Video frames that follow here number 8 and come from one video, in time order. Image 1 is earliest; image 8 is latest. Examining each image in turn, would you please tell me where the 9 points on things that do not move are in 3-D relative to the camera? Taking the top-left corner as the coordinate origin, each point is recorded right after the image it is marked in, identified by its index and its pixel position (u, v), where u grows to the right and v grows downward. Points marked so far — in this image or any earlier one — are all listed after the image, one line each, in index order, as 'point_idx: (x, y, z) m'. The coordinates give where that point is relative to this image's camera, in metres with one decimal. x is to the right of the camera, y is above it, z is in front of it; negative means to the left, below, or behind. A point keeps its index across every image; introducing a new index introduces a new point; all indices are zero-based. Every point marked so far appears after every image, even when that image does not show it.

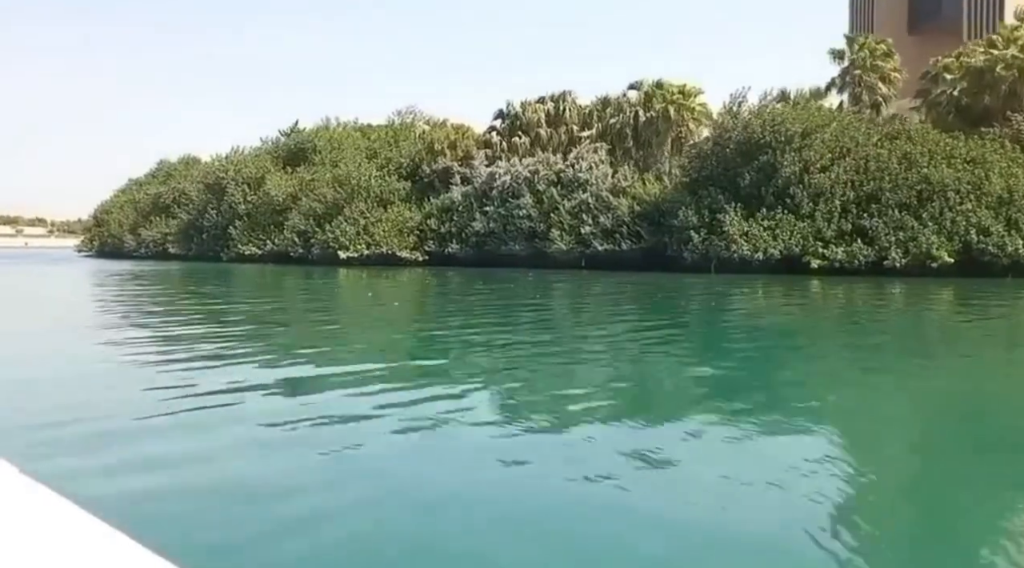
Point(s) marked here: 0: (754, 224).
0: (+4.6, +1.1, +17.4) m
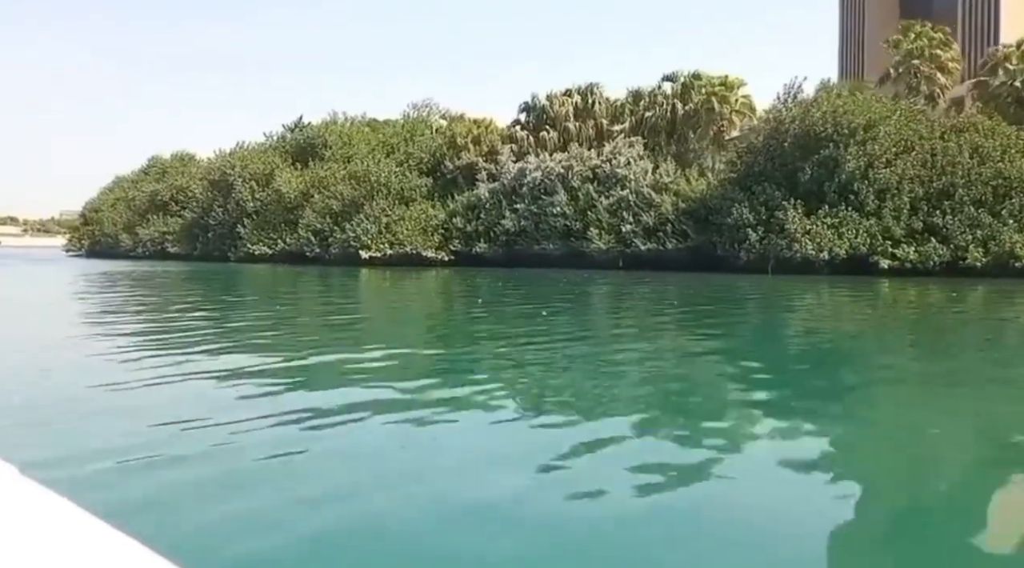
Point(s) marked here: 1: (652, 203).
0: (+5.5, +1.1, +16.5) m
1: (+3.0, +1.7, +19.7) m
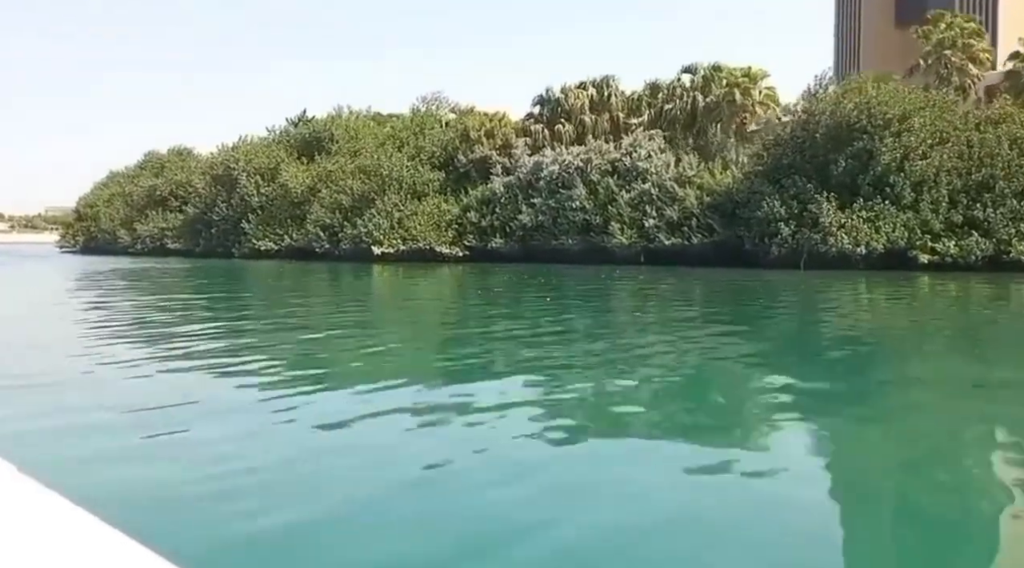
0: (+5.9, +1.2, +16.1) m
1: (+3.4, +1.8, +19.2) m
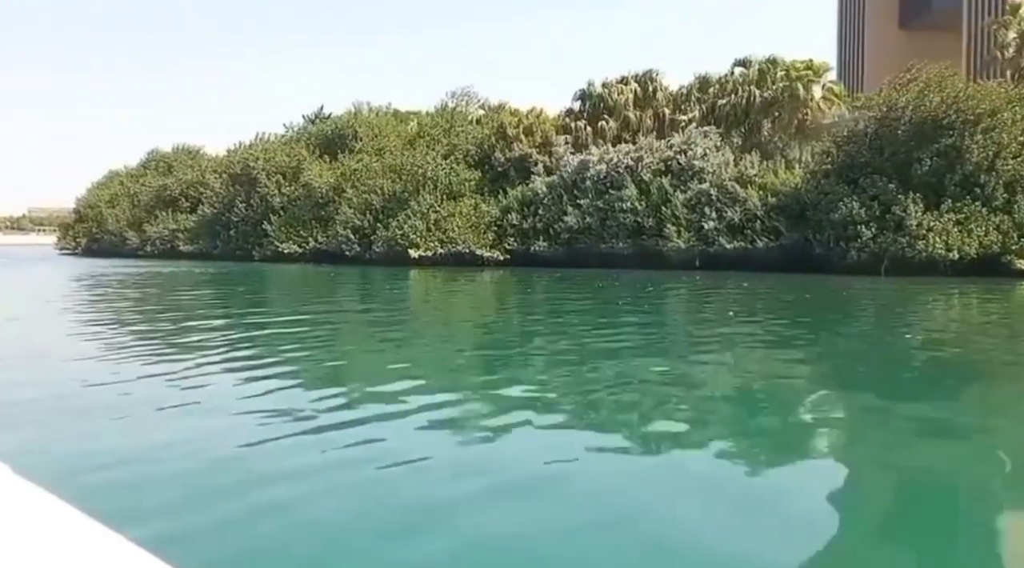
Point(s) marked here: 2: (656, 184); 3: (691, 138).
0: (+7.0, +1.1, +15.1) m
1: (+4.4, +1.7, +18.2) m
2: (+3.0, +2.1, +19.2) m
3: (+3.8, +3.1, +19.6) m
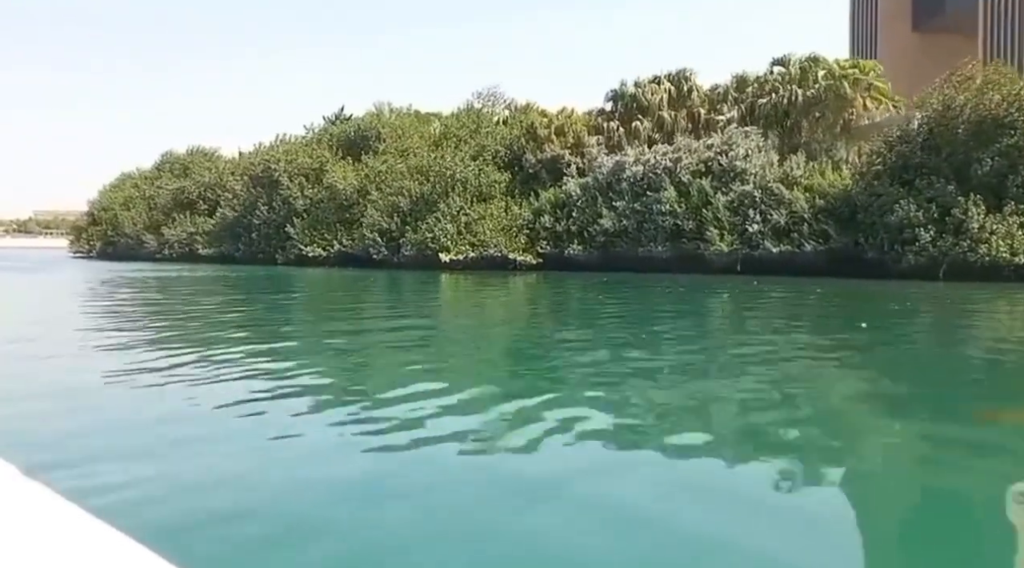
0: (+7.7, +1.0, +14.5) m
1: (+5.2, +1.6, +17.6) m
2: (+3.7, +2.0, +18.7) m
3: (+4.5, +3.0, +19.0) m
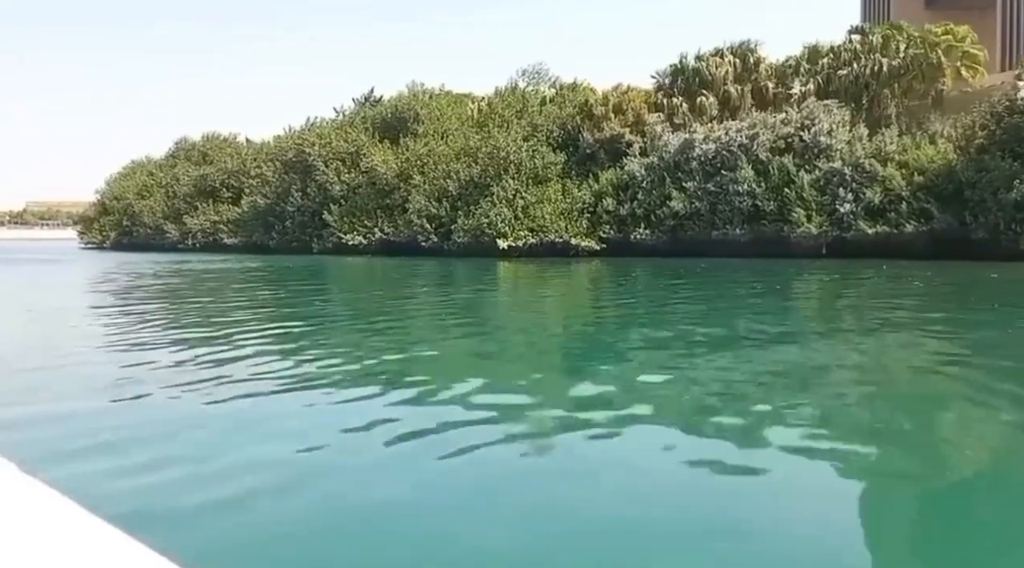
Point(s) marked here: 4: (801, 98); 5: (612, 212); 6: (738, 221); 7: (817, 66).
0: (+9.0, +1.3, +13.3) m
1: (+6.4, +1.9, +16.3) m
2: (+5.0, +2.3, +17.4) m
3: (+5.8, +3.3, +17.7) m
4: (+5.9, +3.8, +18.8) m
5: (+2.1, +1.5, +19.3) m
6: (+4.4, +1.2, +17.7) m
7: (+6.4, +4.6, +19.4) m
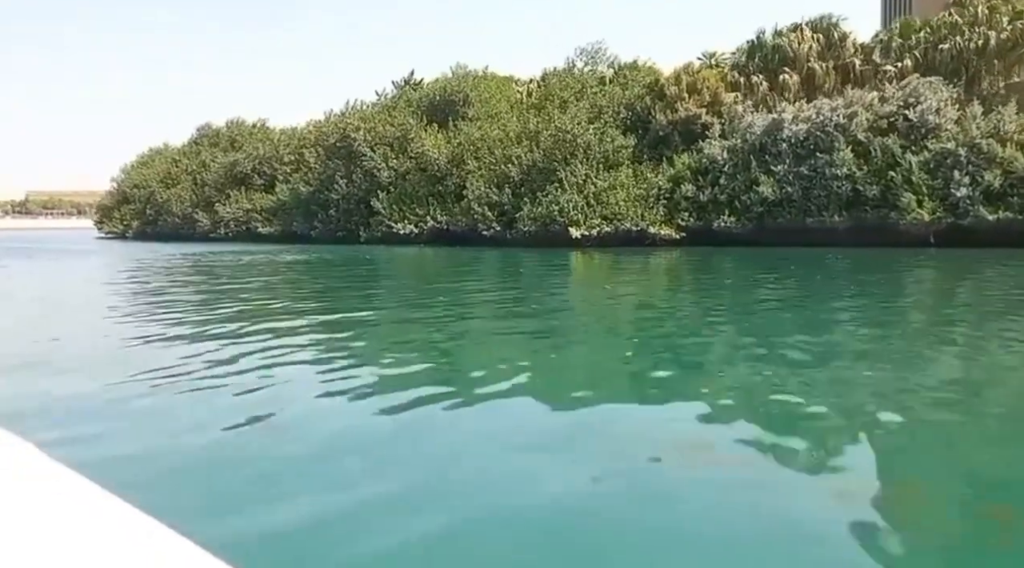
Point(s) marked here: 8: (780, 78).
0: (+10.5, +1.4, +12.0) m
1: (+7.9, +2.1, +15.1) m
2: (+6.4, +2.4, +16.1) m
3: (+7.2, +3.5, +16.5) m
4: (+7.3, +4.0, +17.5) m
5: (+3.5, +1.7, +18.0) m
6: (+5.8, +1.4, +16.4) m
7: (+7.9, +4.8, +18.1) m
8: (+5.5, +4.2, +18.8) m
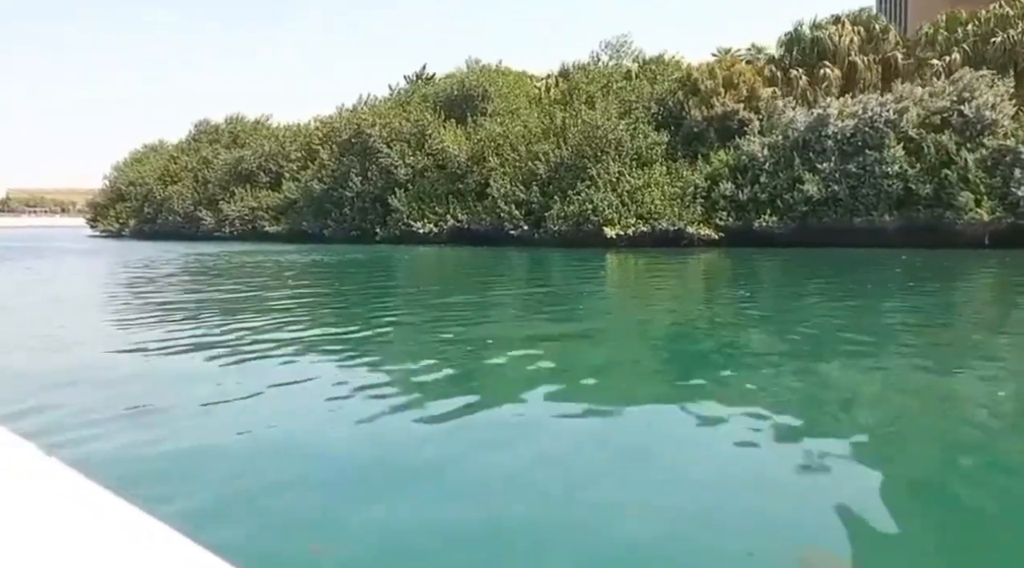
0: (+11.2, +1.4, +11.4) m
1: (+8.5, +2.0, +14.4) m
2: (+7.1, +2.4, +15.5) m
3: (+7.8, +3.4, +15.8) m
4: (+7.9, +3.9, +16.9) m
5: (+4.1, +1.6, +17.3) m
6: (+6.4, +1.3, +15.7) m
7: (+8.4, +4.7, +17.5) m
8: (+6.1, +4.2, +18.1) m
